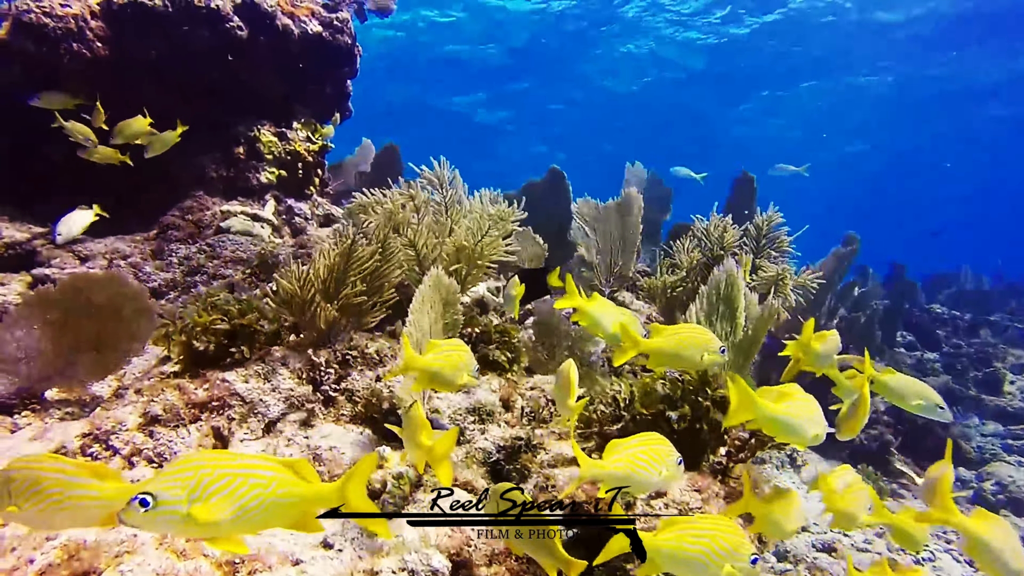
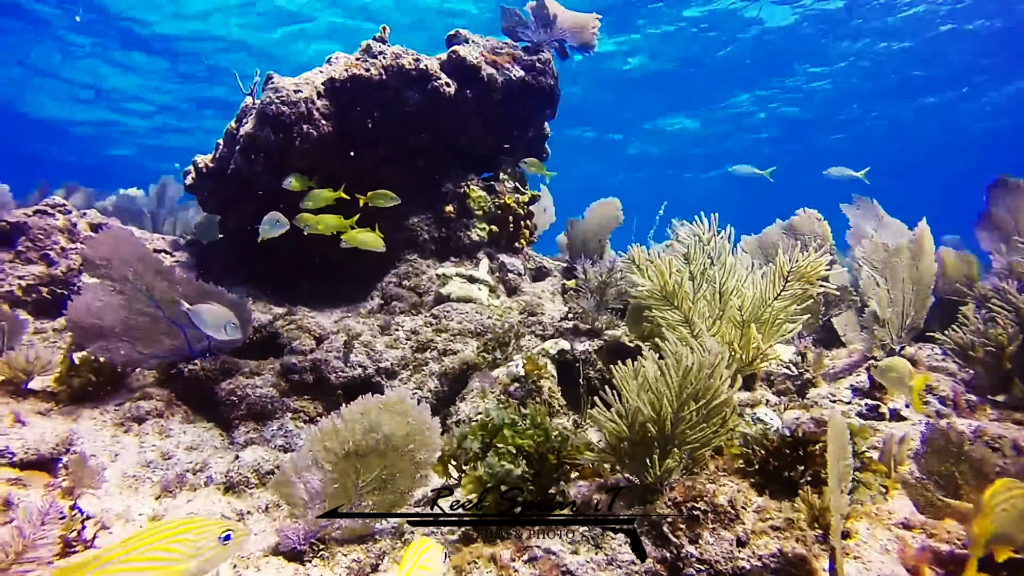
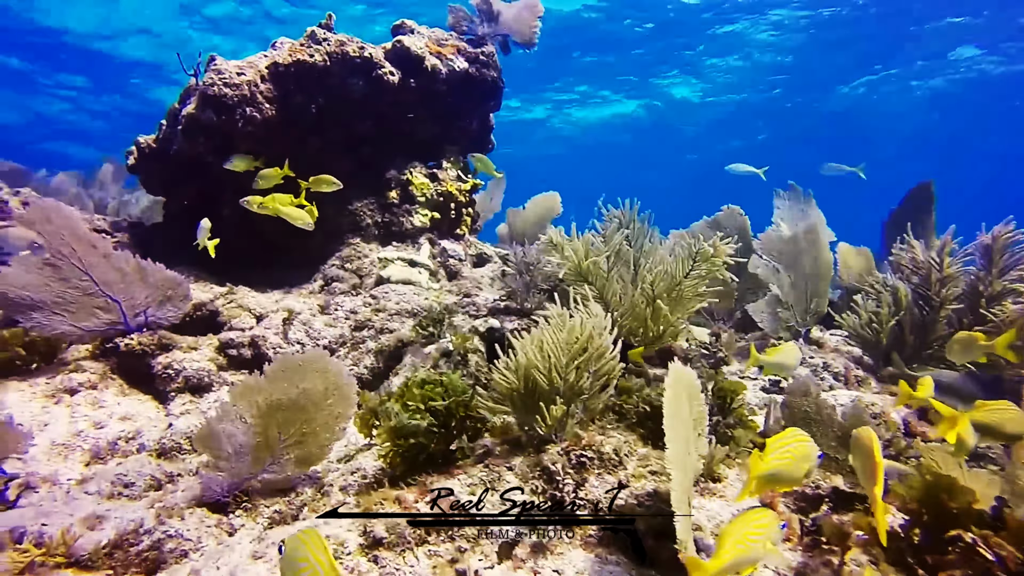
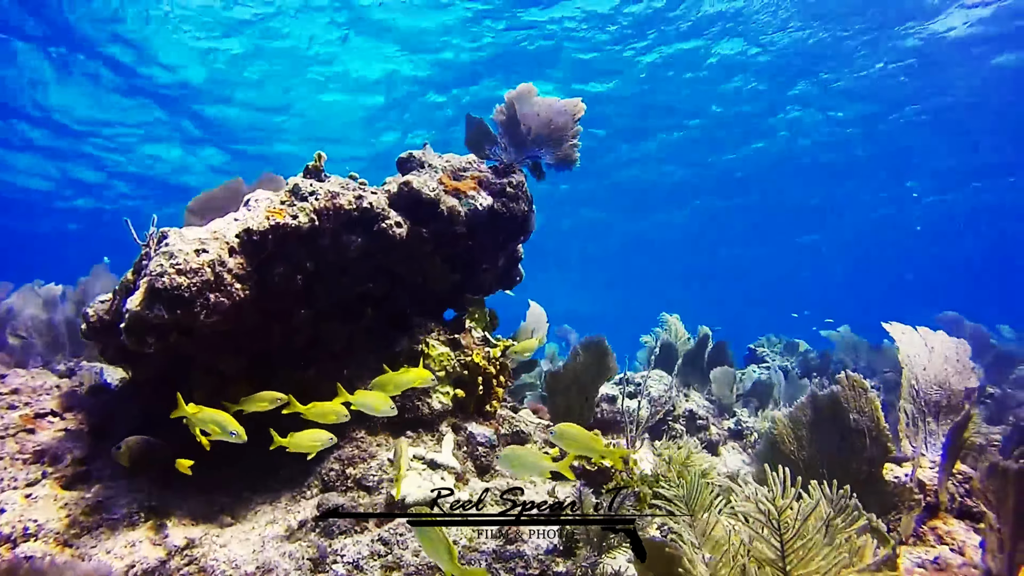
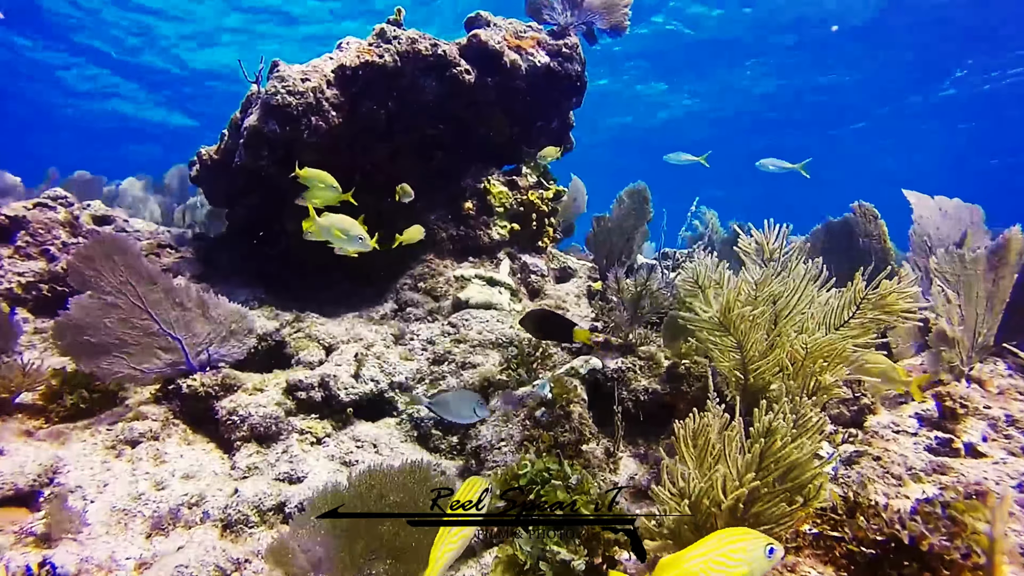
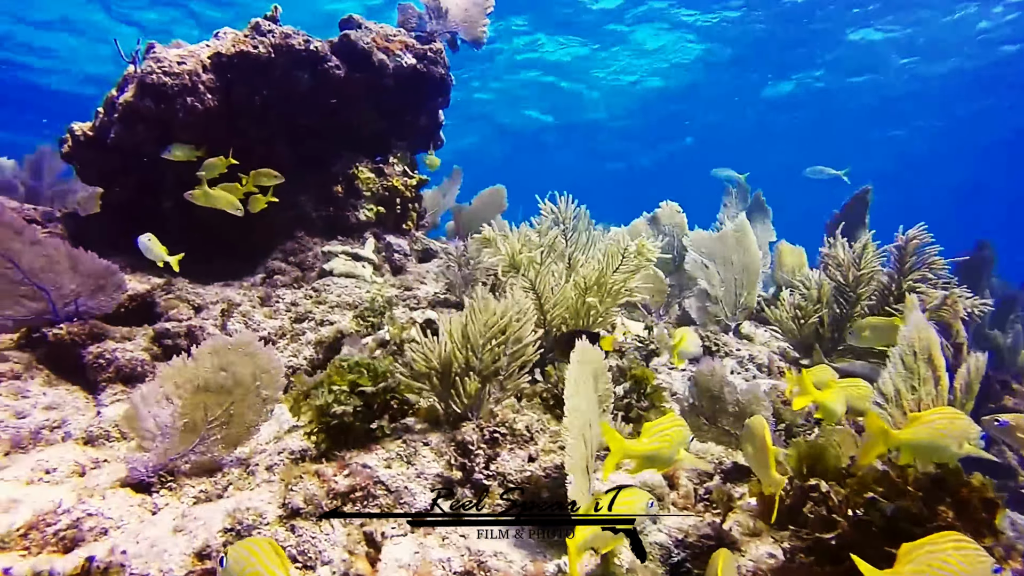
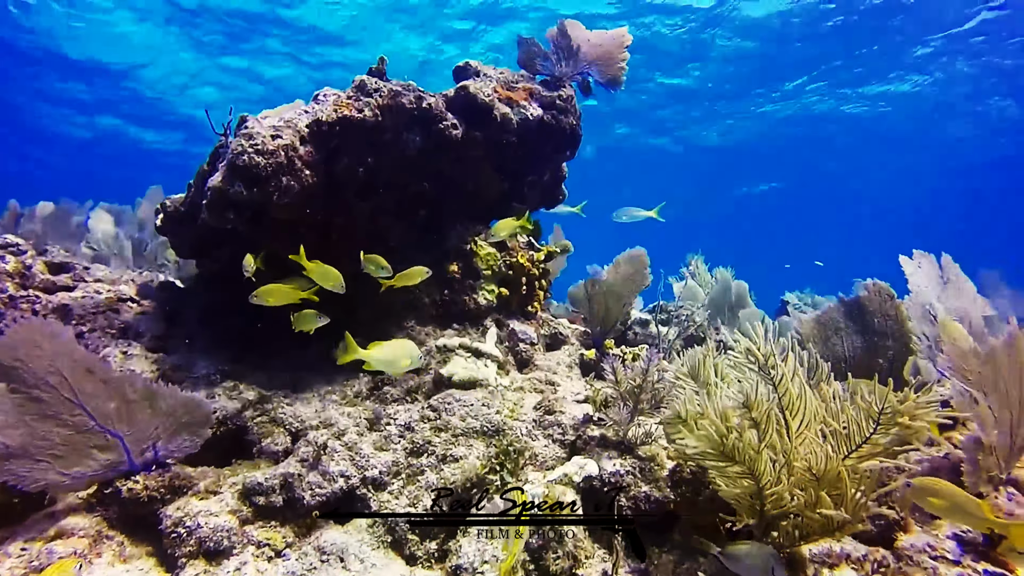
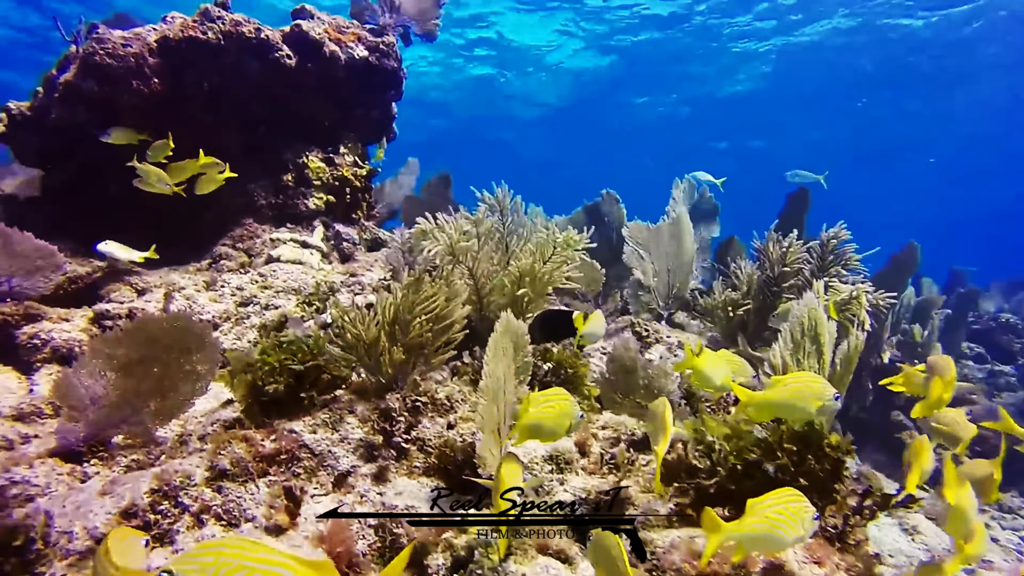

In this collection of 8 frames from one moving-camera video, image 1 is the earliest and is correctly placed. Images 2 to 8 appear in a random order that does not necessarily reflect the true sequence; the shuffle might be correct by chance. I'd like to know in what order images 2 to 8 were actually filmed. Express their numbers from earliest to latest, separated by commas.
8, 6, 3, 2, 5, 7, 4
